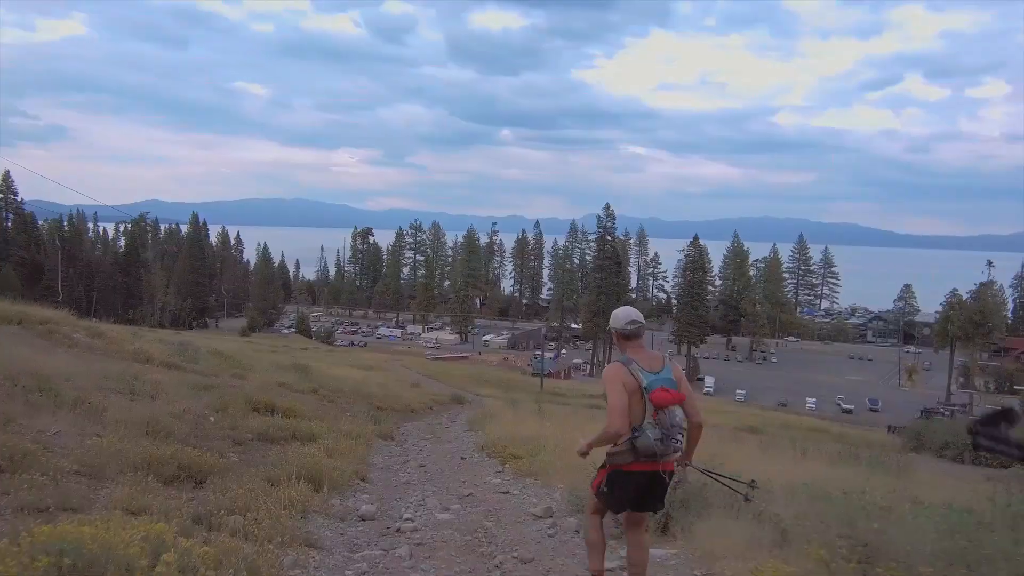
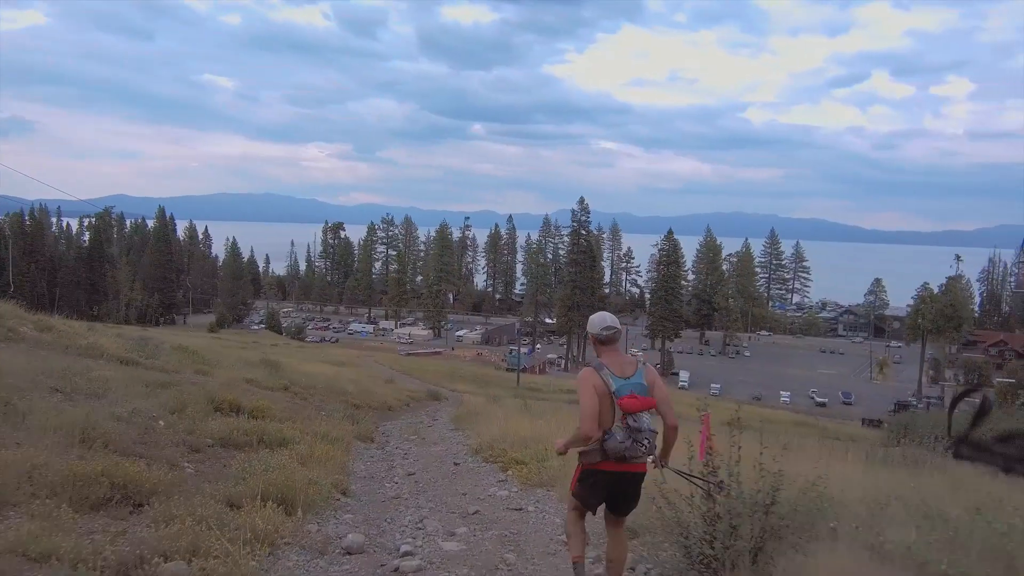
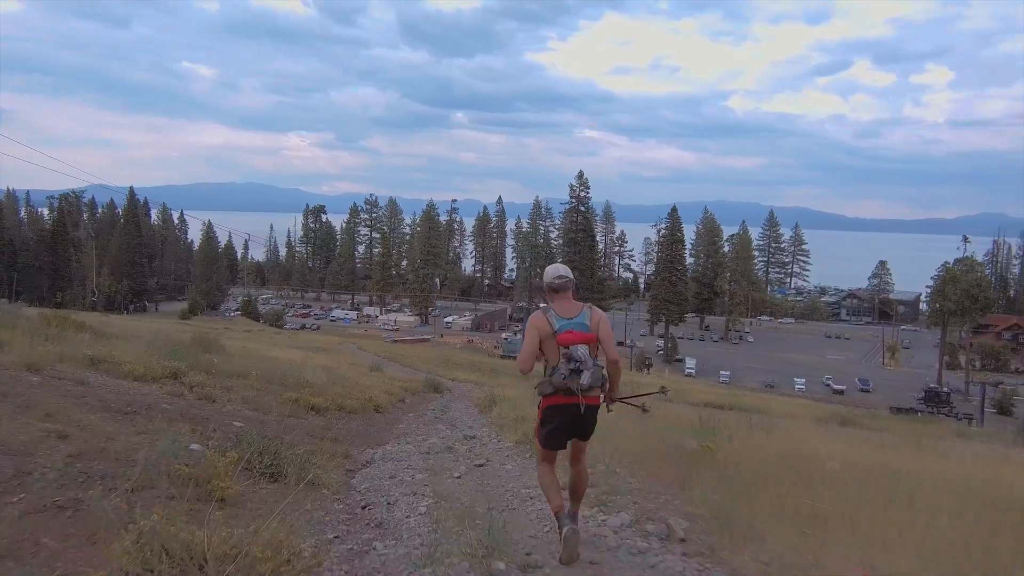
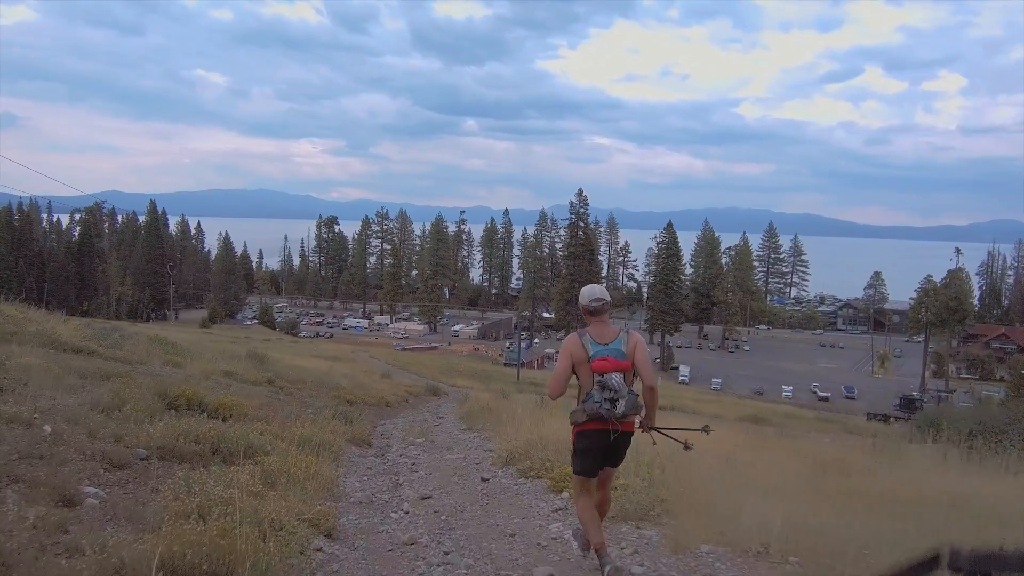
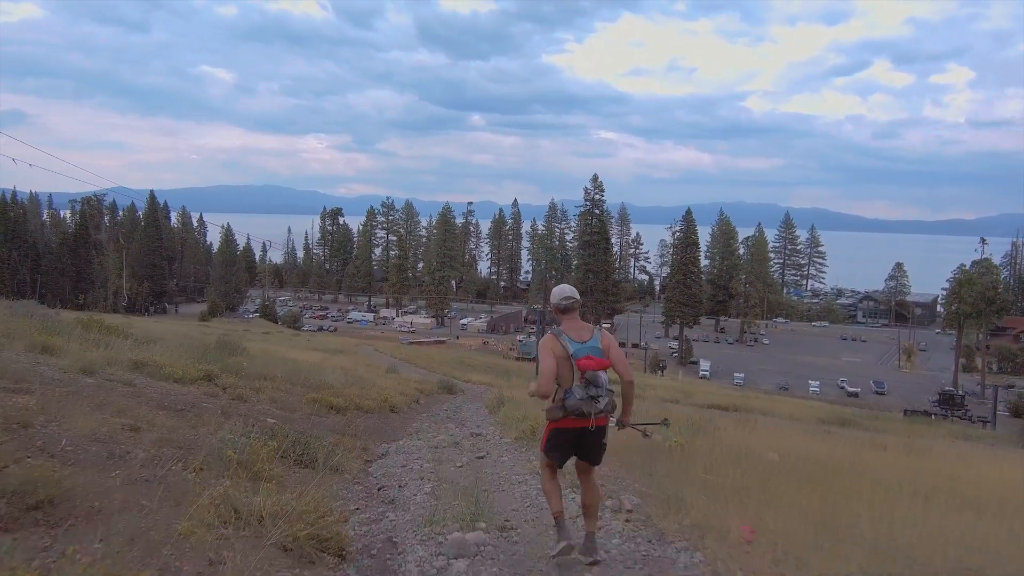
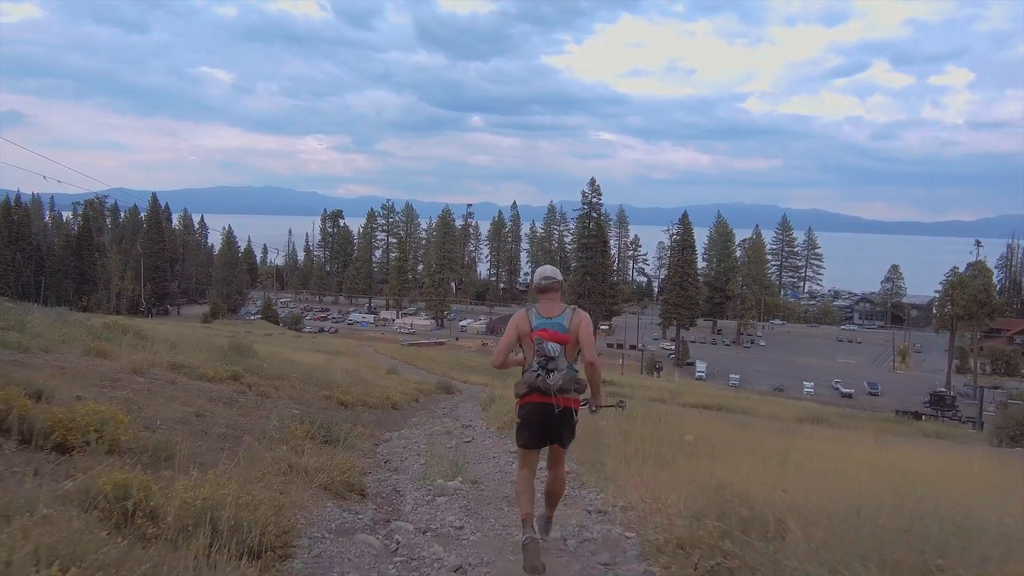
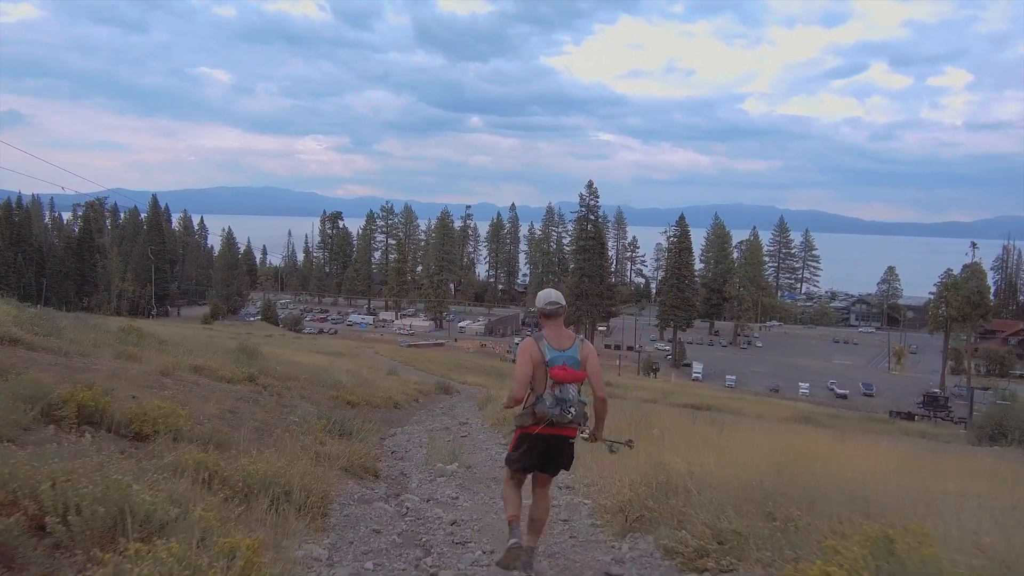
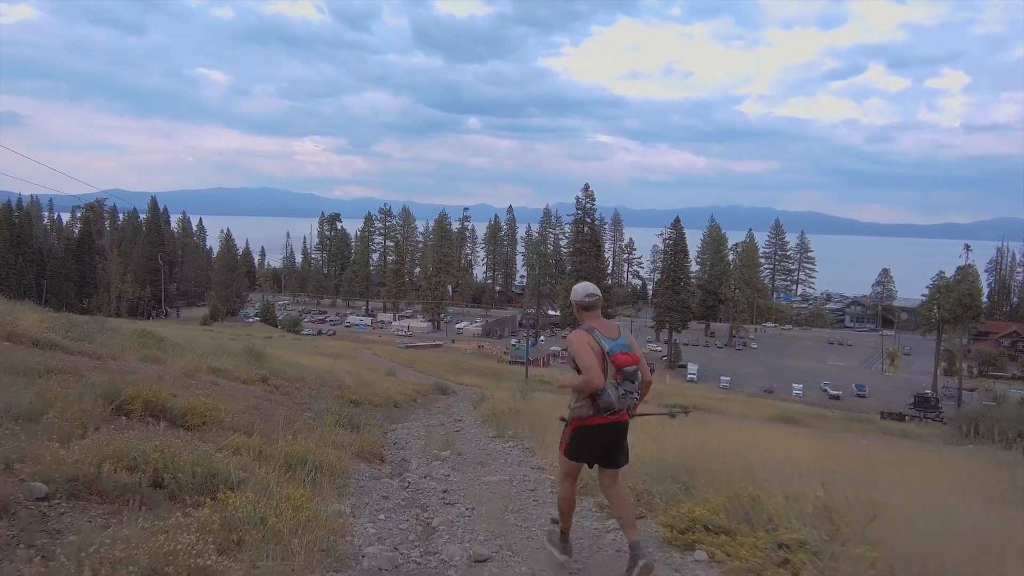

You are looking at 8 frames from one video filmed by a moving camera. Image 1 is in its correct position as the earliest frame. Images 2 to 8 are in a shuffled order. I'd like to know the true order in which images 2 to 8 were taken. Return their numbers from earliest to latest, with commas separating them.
2, 4, 8, 7, 6, 5, 3
